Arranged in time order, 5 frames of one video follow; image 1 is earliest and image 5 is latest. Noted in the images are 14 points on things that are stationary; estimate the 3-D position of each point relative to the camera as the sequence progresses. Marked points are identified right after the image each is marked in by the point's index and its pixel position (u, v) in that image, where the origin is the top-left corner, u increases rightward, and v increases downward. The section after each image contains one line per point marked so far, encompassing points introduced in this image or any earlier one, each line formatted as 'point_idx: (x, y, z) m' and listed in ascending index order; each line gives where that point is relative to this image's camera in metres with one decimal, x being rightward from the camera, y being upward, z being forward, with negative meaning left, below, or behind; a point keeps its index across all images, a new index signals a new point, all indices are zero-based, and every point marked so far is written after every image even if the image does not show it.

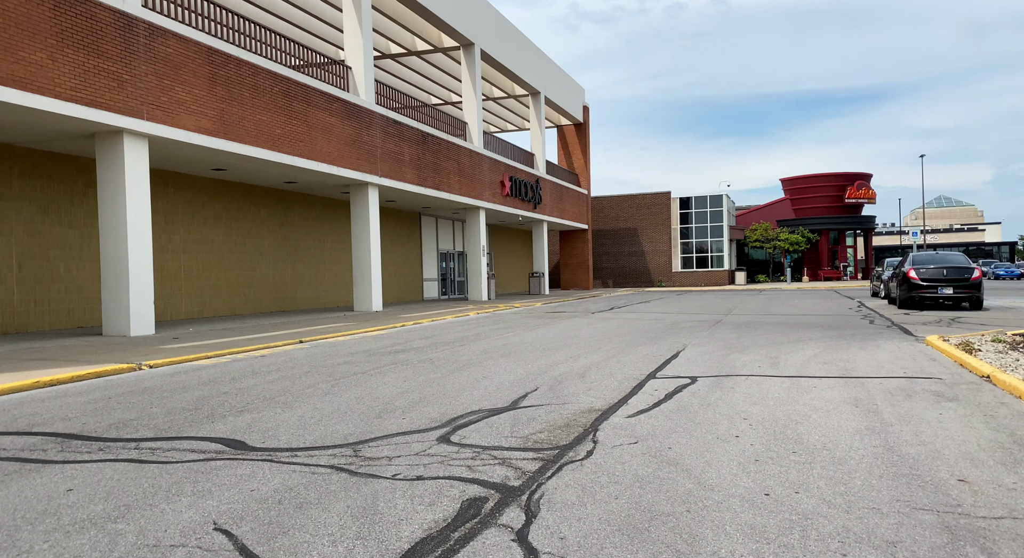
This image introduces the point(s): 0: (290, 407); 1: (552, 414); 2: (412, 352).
0: (-2.3, -1.3, +7.3) m
1: (+0.4, -1.2, +6.6) m
2: (-1.6, -1.2, +11.7) m
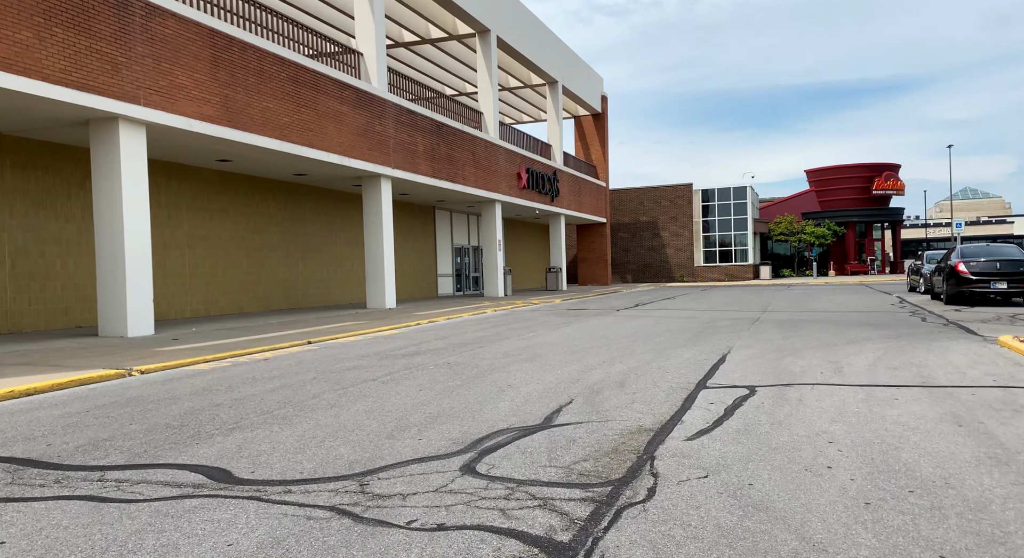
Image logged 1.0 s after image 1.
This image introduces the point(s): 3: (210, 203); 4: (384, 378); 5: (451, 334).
0: (-2.0, -1.3, +6.3) m
1: (+0.6, -1.2, +5.6) m
2: (-1.2, -1.1, +10.7) m
3: (-8.1, +2.0, +19.3) m
4: (-1.5, -1.2, +8.6) m
5: (-1.2, -1.1, +13.9) m
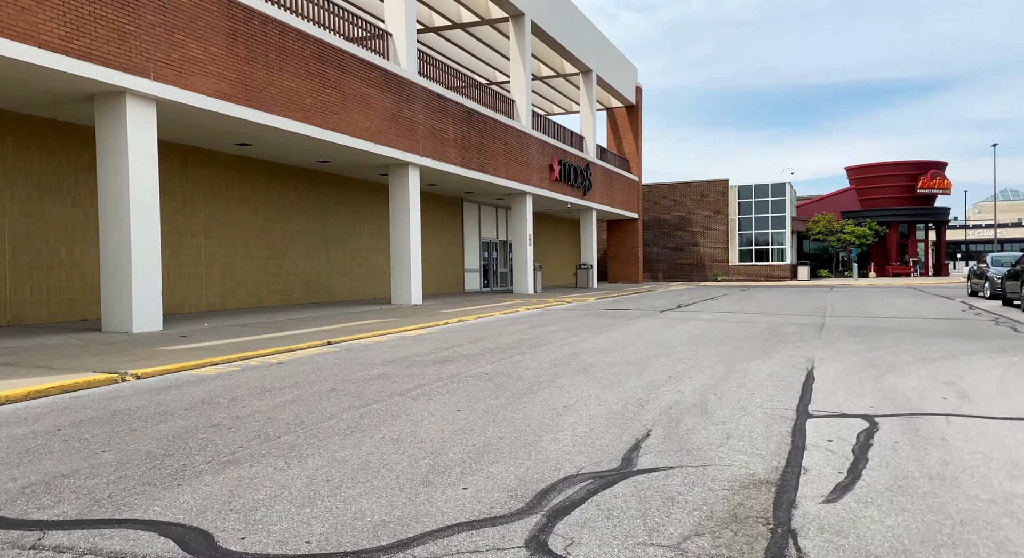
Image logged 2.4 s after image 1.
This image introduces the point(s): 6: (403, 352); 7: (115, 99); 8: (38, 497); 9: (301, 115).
0: (-1.5, -1.2, +5.0) m
1: (+1.1, -1.2, +4.2) m
2: (-0.6, -1.1, +9.4) m
3: (-7.2, +2.2, +18.2) m
4: (-1.0, -1.1, +7.3) m
5: (-0.5, -1.0, +12.6) m
6: (-1.6, -1.1, +10.4) m
7: (-6.7, +3.1, +12.2) m
8: (-2.8, -1.3, +4.2) m
9: (-4.7, +3.6, +15.9) m
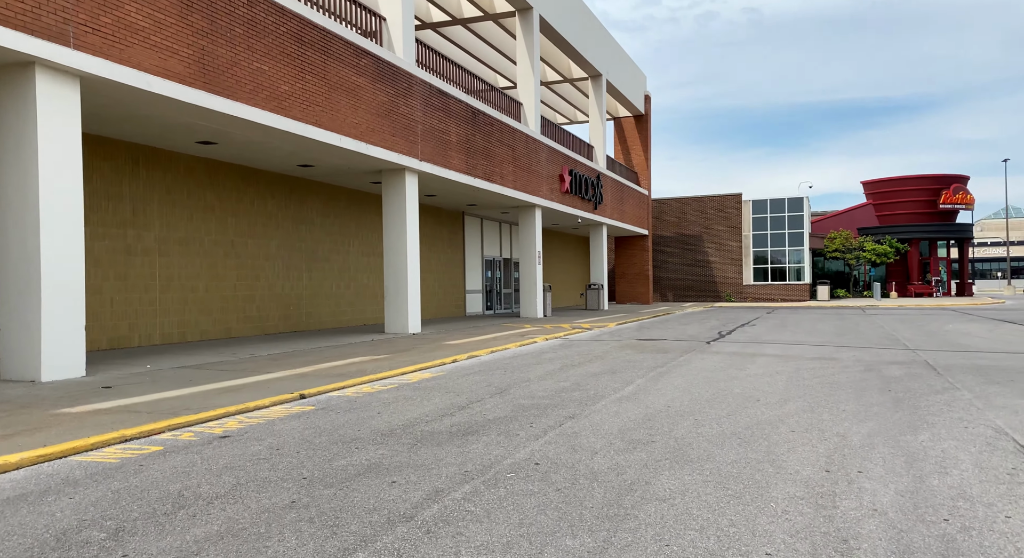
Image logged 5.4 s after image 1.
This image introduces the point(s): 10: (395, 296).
0: (-1.0, -1.4, +2.0) m
1: (+1.6, -1.4, +1.2) m
2: (-0.2, -1.4, +6.4) m
3: (-6.8, +1.7, +15.2) m
4: (-0.5, -1.4, +4.3) m
5: (0.0, -1.4, +9.6) m
6: (-1.1, -1.4, +7.4) m
7: (-6.3, +2.7, +9.3) m
8: (-2.2, -1.4, +1.2) m
9: (-4.3, +3.2, +13.0) m
10: (-2.9, -0.4, +17.8) m
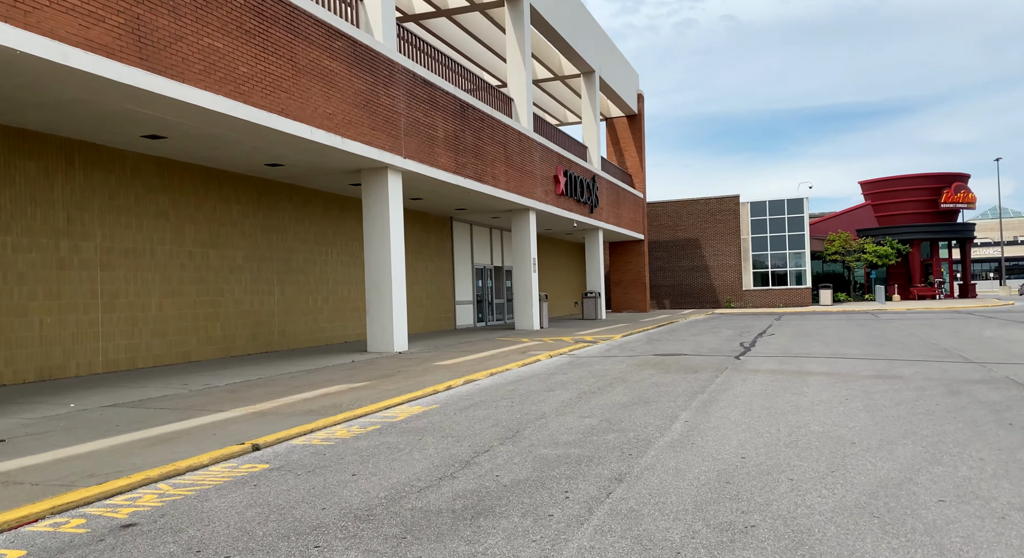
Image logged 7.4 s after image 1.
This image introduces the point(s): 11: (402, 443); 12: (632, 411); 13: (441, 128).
0: (-0.7, -1.5, 0.0) m
1: (+1.9, -1.4, -0.7) m
2: (0.0, -1.5, +4.4) m
3: (-6.8, +1.4, +13.1) m
4: (-0.3, -1.5, +2.3) m
5: (+0.1, -1.5, +7.6) m
6: (-0.9, -1.5, +5.4) m
7: (-6.2, +2.4, +7.2) m
8: (-1.9, -1.5, -0.8) m
9: (-4.3, +2.9, +11.0) m
10: (-2.9, -0.7, +15.8) m
11: (-1.0, -1.5, +6.8) m
12: (+1.3, -1.5, +8.1) m
13: (-1.7, +3.7, +17.4) m
